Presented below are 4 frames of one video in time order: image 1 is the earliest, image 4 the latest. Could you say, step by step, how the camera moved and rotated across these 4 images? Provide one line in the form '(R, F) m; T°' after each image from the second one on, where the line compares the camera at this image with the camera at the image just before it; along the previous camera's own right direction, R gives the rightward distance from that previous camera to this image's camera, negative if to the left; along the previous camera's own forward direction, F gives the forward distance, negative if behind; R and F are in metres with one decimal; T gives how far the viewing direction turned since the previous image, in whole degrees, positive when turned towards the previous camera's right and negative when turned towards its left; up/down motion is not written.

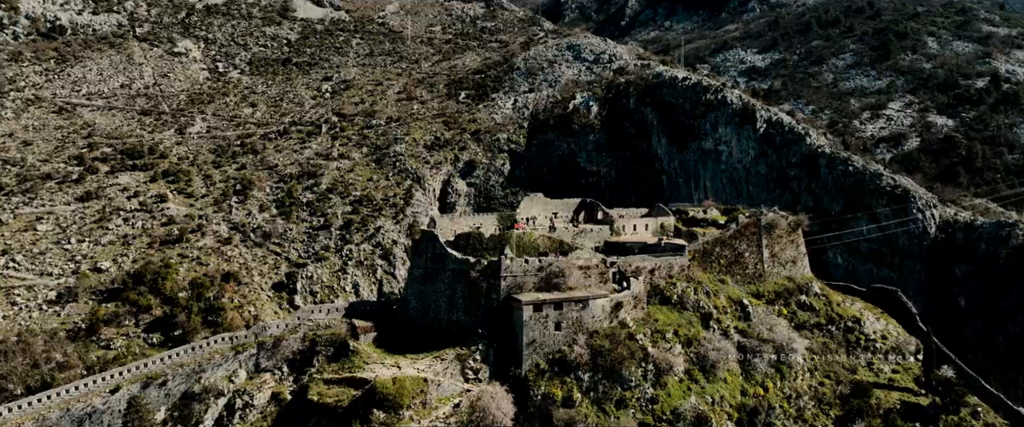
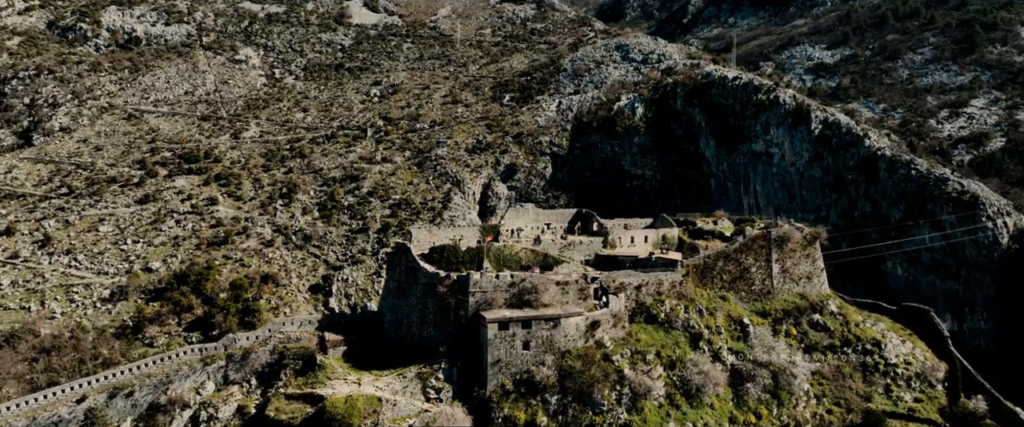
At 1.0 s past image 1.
(+4.4, +0.4) m; -7°
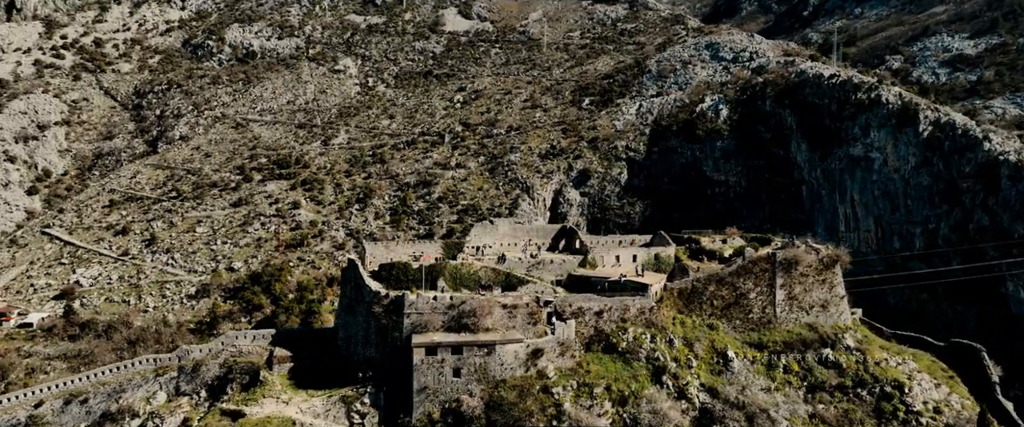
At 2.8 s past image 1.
(+8.2, +1.7) m; -13°
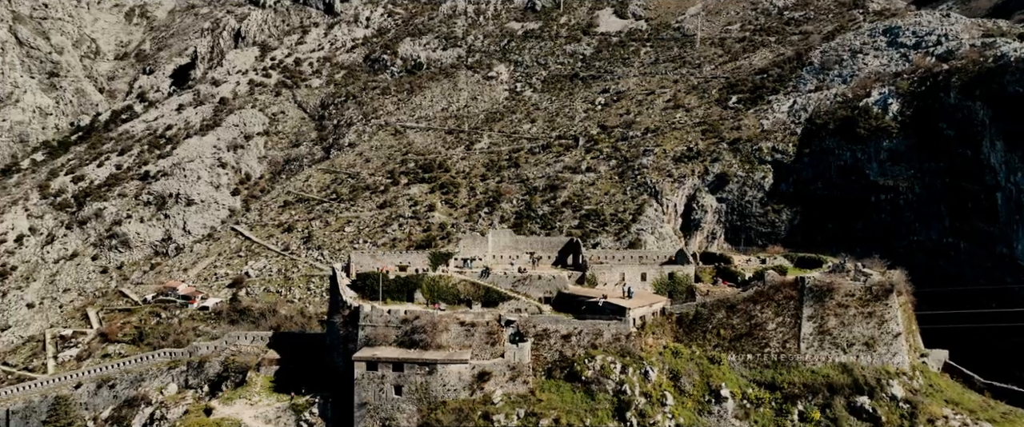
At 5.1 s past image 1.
(+10.1, +3.4) m; -19°
